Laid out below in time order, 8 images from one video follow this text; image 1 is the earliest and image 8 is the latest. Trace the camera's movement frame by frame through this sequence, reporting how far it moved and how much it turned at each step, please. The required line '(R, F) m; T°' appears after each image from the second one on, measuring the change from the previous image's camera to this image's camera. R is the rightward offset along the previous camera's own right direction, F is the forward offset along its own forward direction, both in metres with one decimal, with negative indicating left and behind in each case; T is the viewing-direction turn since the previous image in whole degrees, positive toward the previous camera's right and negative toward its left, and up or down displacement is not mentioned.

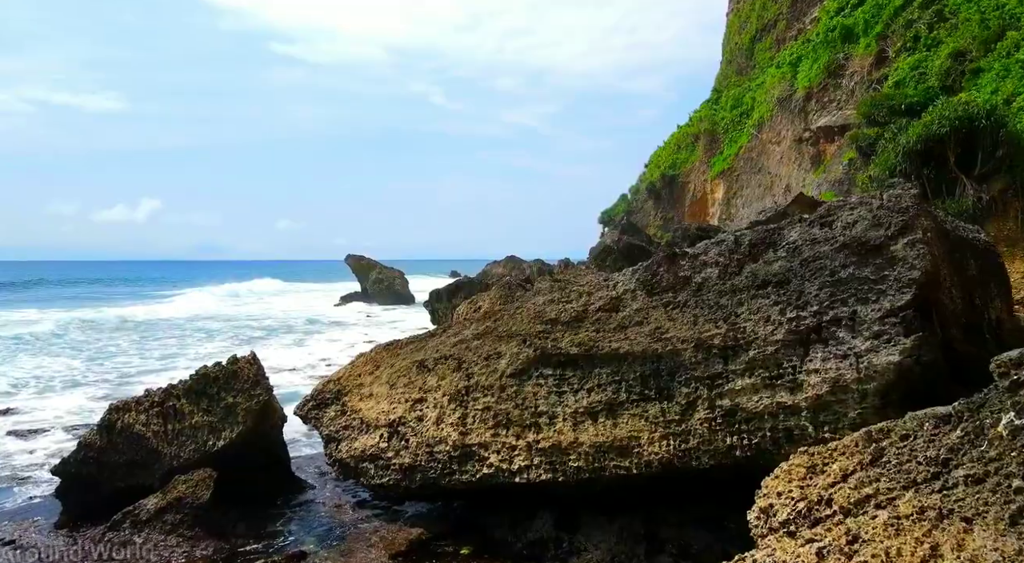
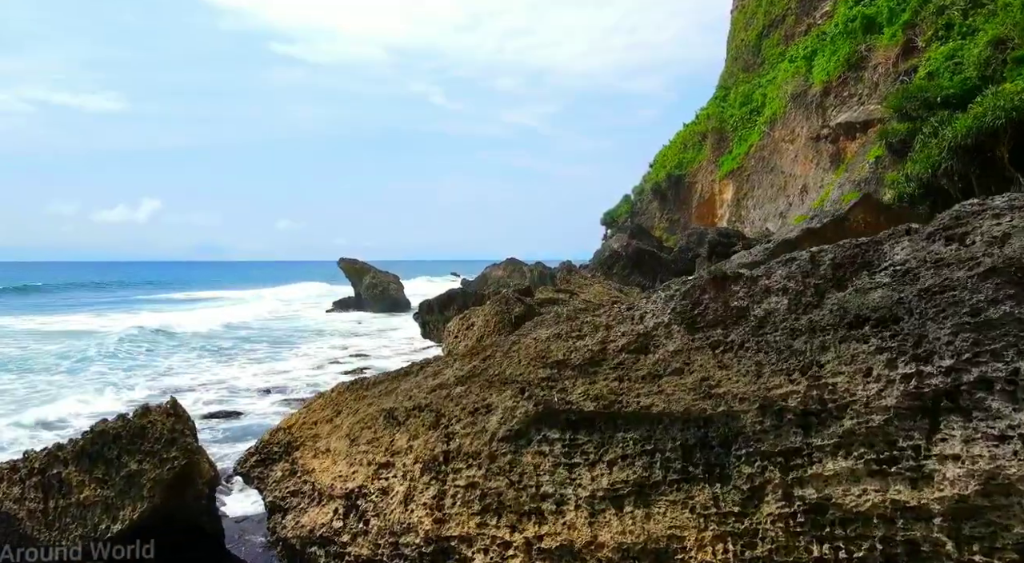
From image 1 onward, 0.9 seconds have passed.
(0.0, +1.4) m; 0°
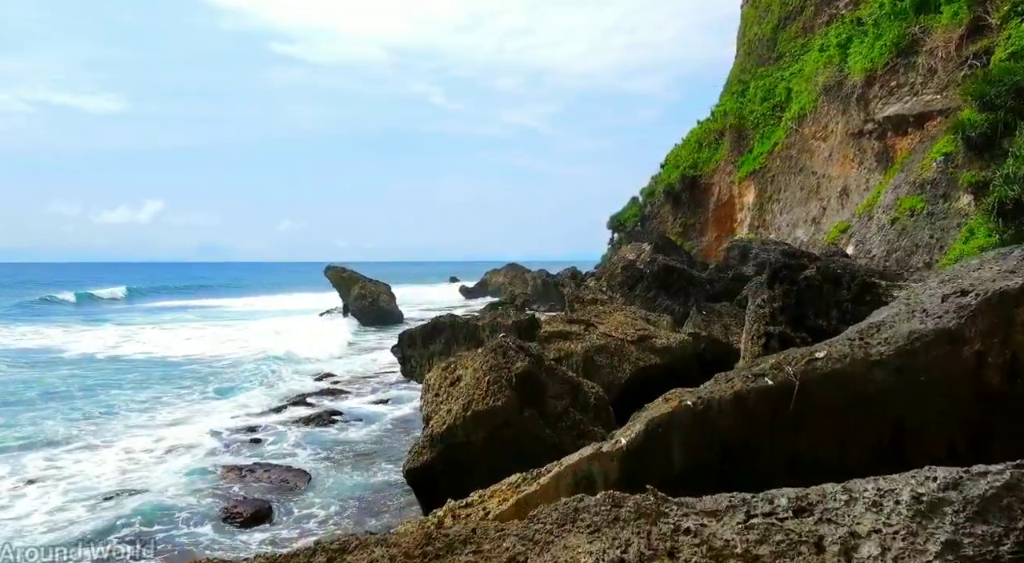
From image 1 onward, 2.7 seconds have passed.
(0.0, +2.7) m; 0°
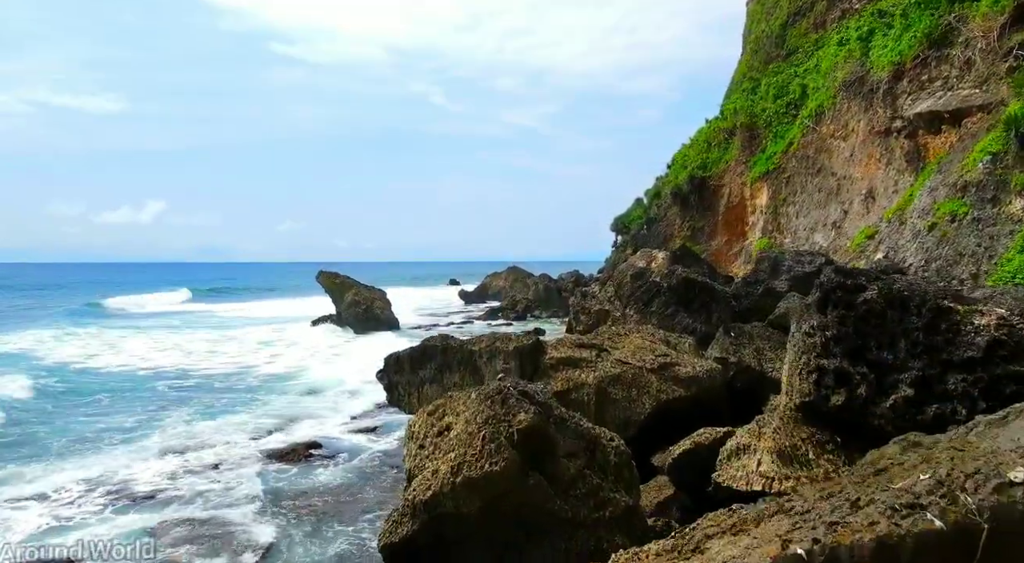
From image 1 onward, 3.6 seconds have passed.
(0.0, +1.4) m; 0°
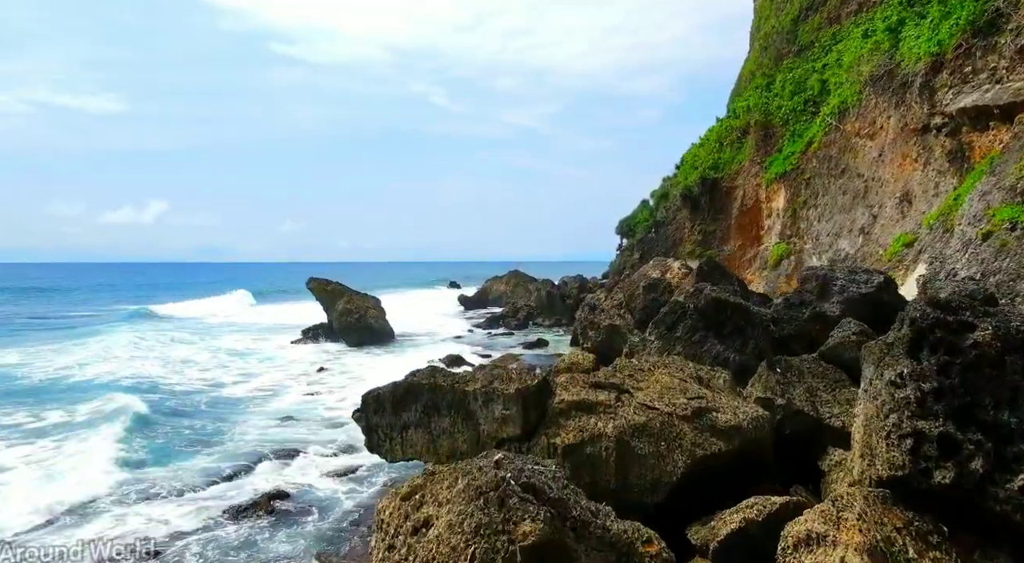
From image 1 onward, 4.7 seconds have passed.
(0.0, +1.6) m; 0°
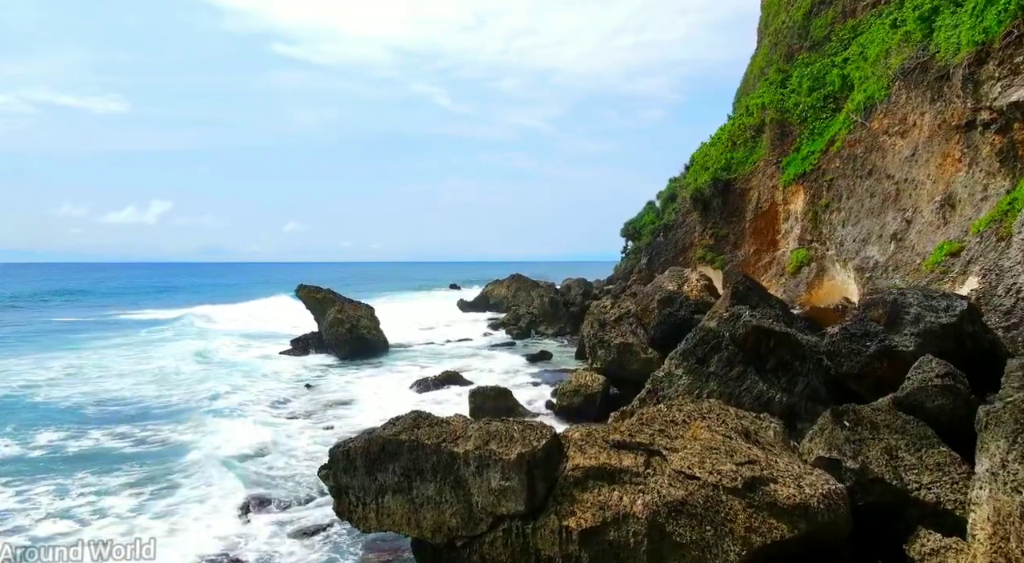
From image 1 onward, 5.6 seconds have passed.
(0.0, +1.6) m; 0°
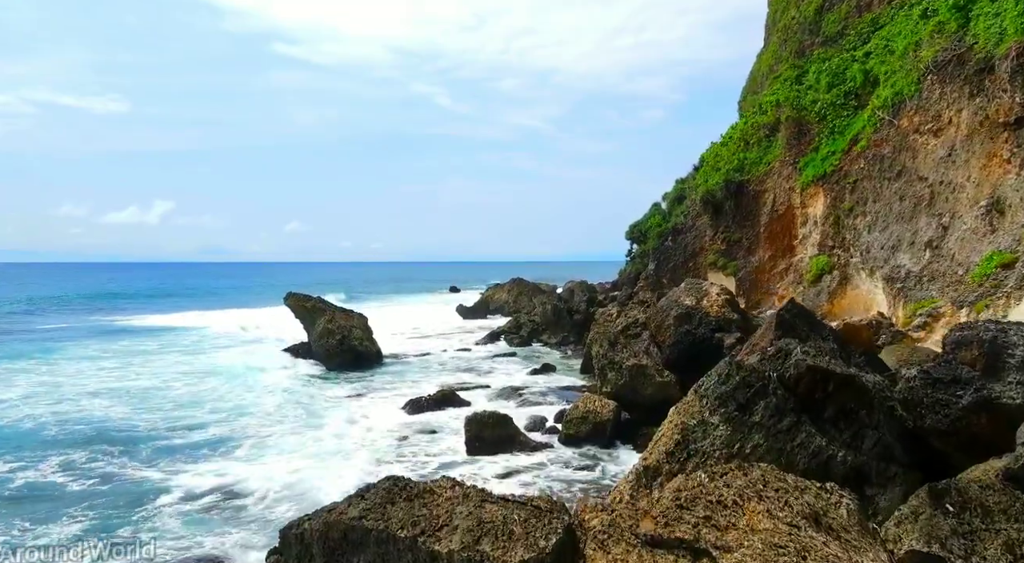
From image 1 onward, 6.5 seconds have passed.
(0.0, +1.5) m; 0°
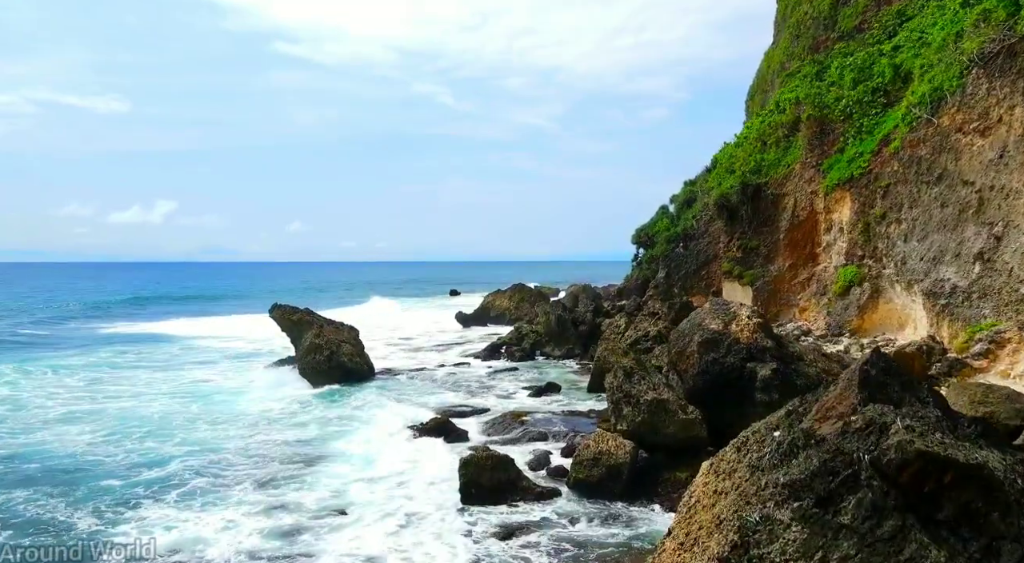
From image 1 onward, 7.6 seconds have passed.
(0.0, +1.7) m; 0°
